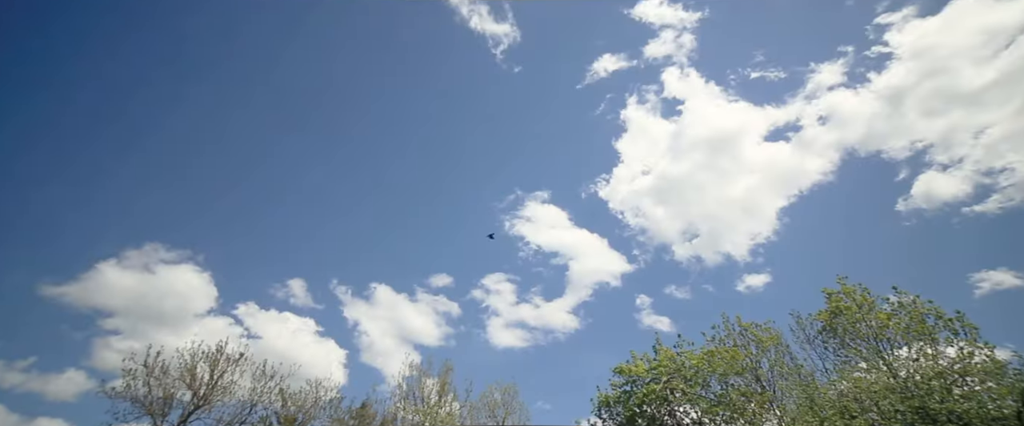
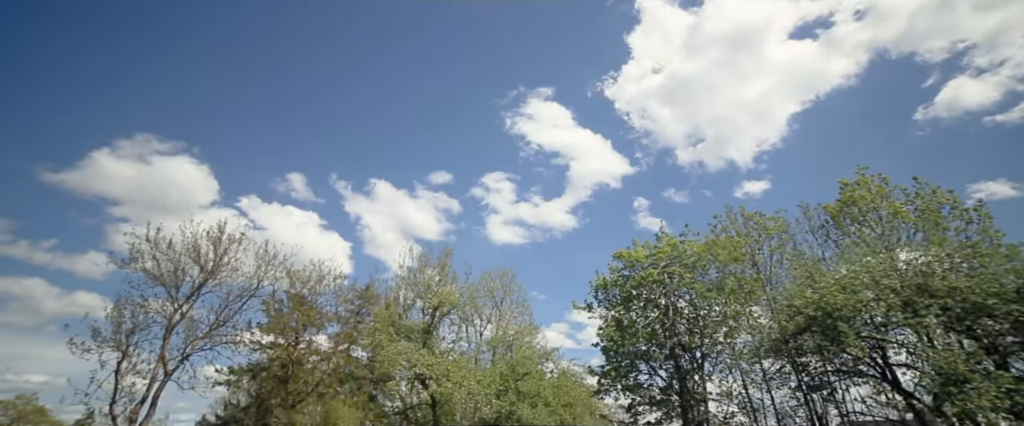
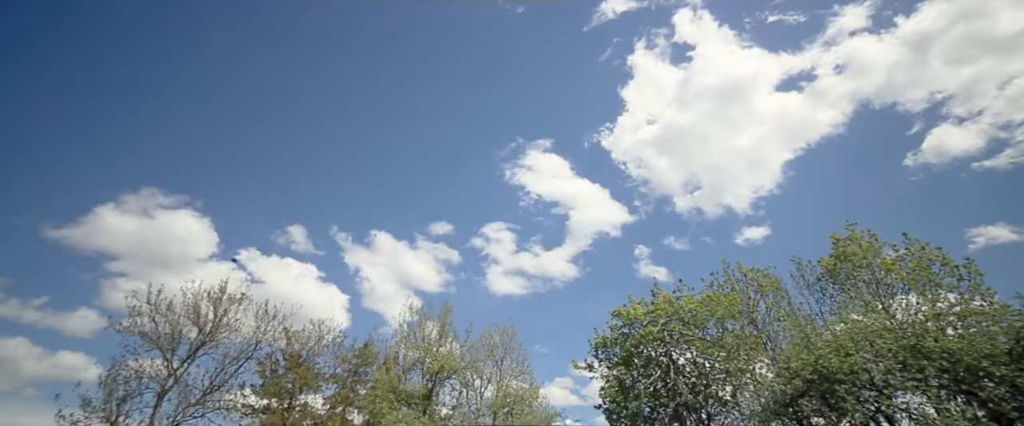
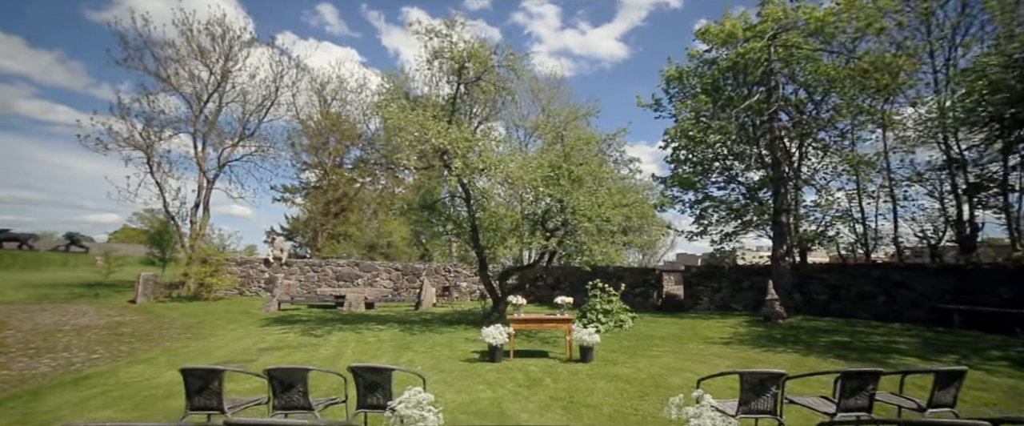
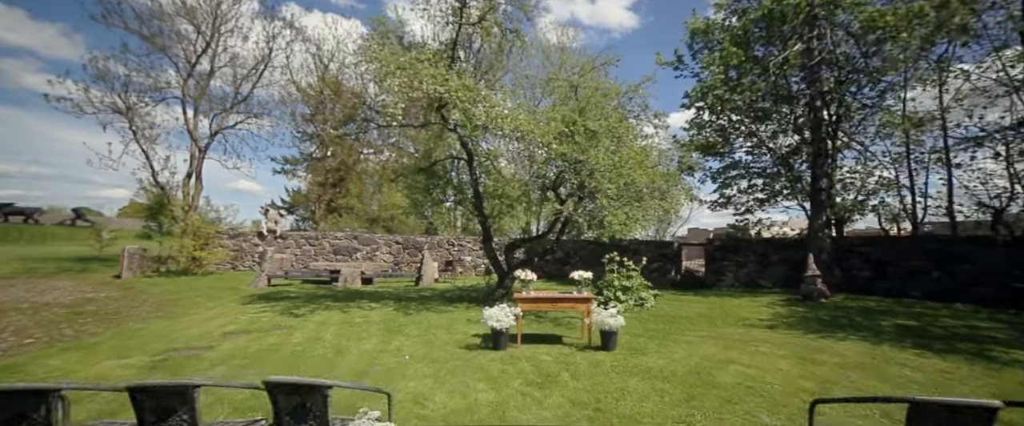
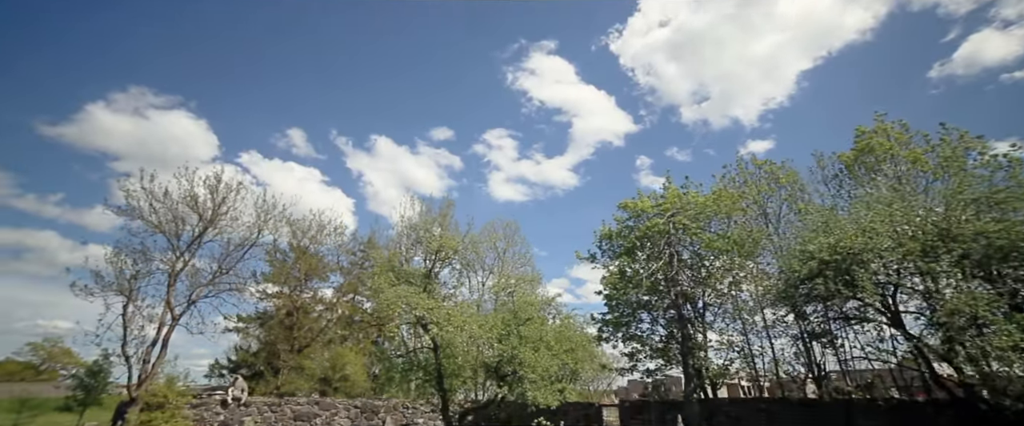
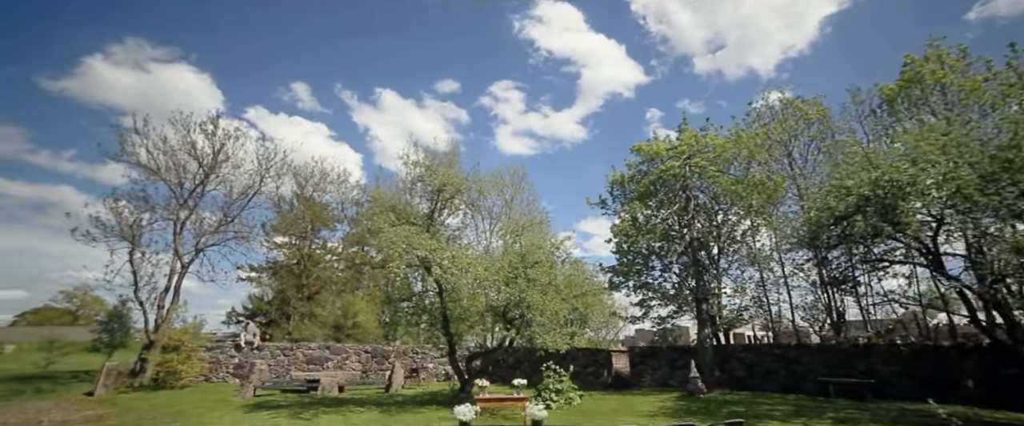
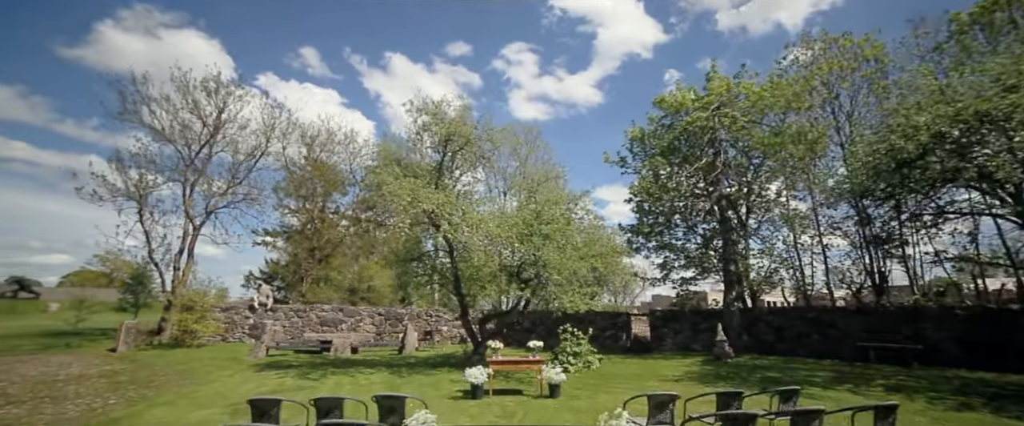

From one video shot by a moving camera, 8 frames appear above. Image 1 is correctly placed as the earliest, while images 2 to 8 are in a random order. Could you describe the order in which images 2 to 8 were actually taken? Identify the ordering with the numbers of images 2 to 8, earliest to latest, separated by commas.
3, 2, 6, 7, 8, 4, 5
